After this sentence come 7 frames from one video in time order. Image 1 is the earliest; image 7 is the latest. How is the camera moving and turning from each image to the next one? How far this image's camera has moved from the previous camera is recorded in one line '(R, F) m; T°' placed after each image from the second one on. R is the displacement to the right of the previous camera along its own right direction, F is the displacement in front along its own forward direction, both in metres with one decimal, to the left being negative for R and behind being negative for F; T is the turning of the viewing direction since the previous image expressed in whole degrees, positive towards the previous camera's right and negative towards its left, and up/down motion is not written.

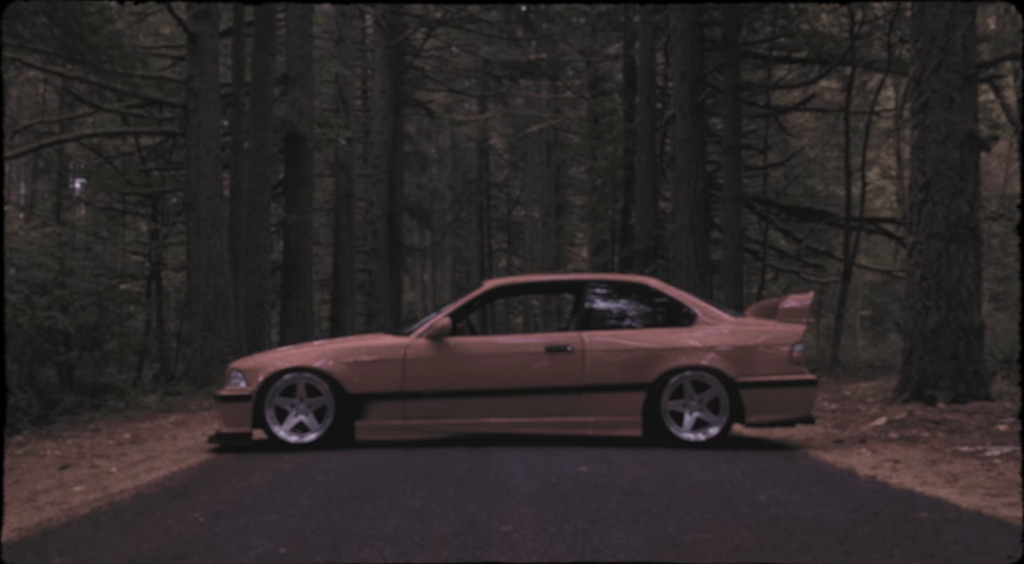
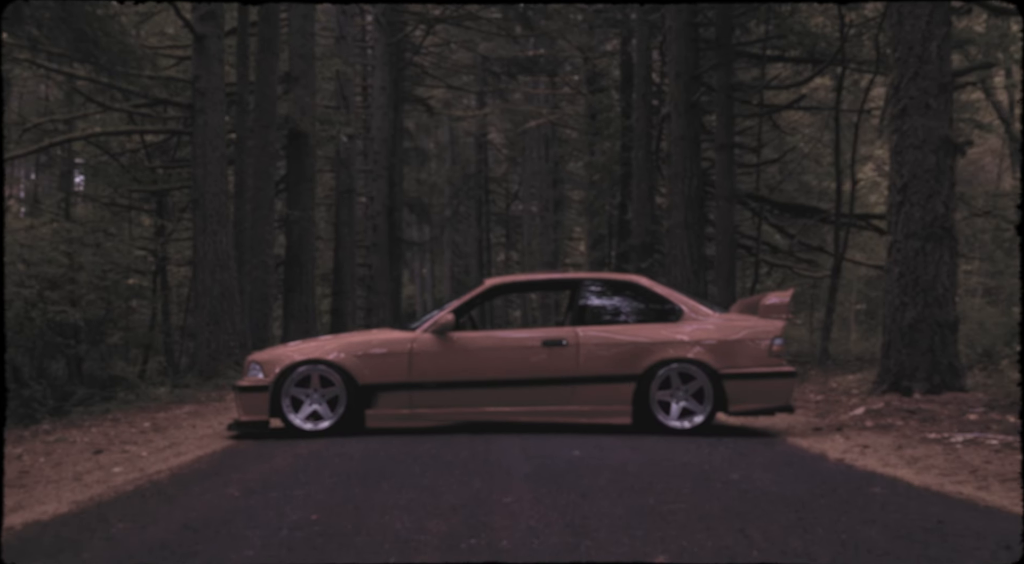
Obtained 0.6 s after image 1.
(0.0, -0.5) m; 0°
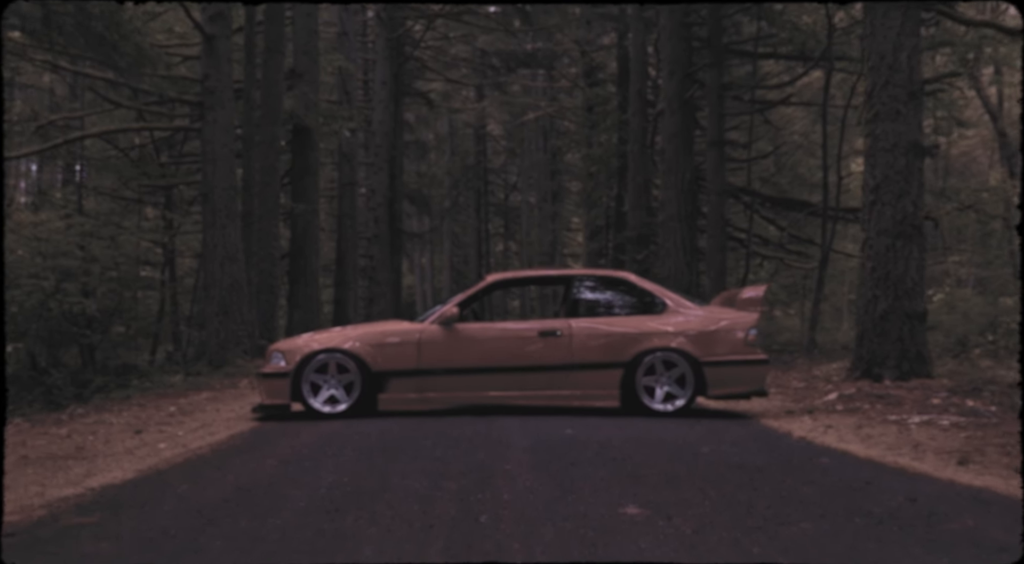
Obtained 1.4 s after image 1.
(0.0, -0.7) m; 0°
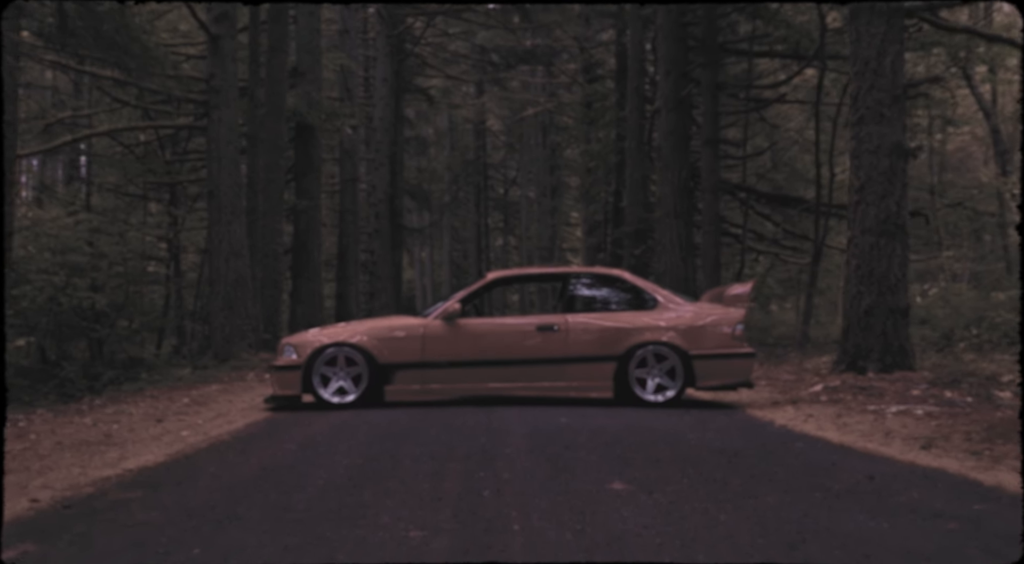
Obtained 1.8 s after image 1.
(0.0, -0.4) m; 0°
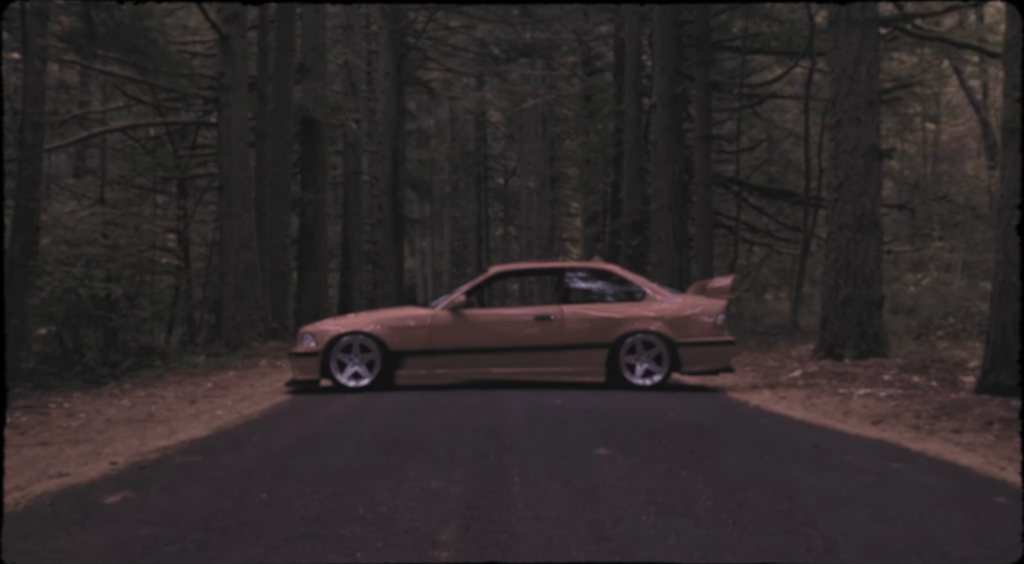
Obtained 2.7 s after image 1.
(0.0, -0.7) m; 0°
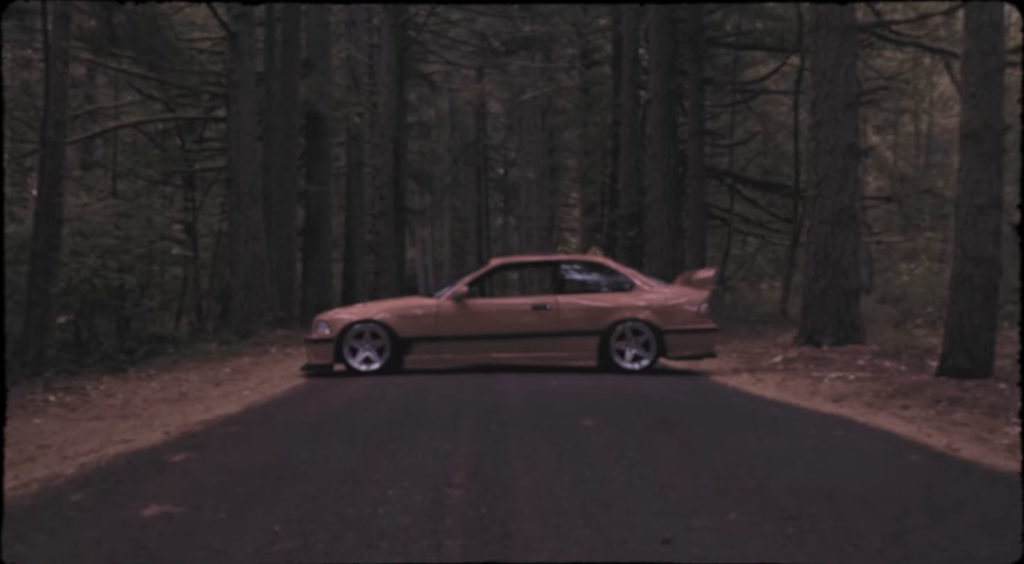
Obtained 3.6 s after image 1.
(0.0, -0.7) m; 0°
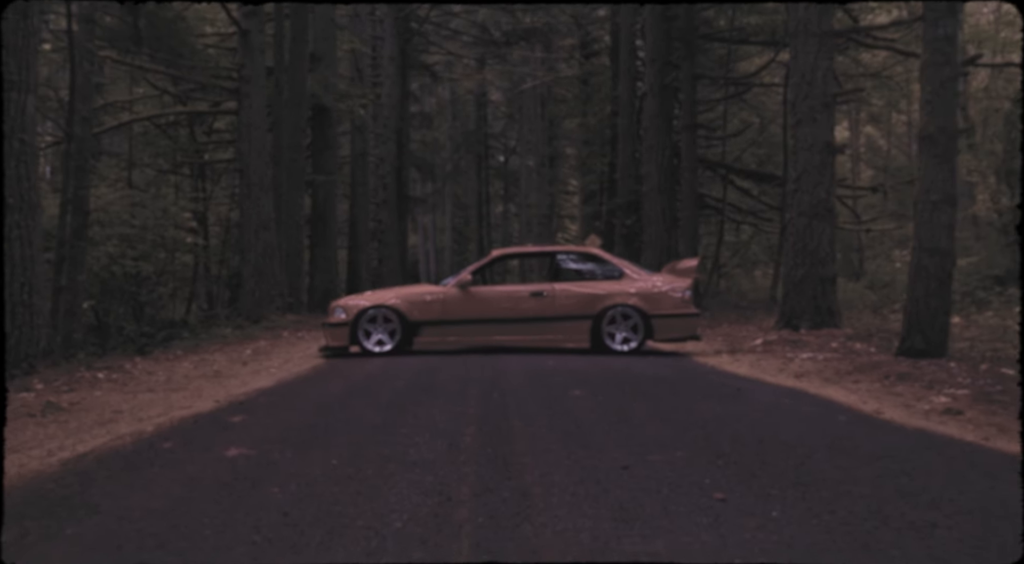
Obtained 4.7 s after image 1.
(0.0, -0.9) m; 0°
